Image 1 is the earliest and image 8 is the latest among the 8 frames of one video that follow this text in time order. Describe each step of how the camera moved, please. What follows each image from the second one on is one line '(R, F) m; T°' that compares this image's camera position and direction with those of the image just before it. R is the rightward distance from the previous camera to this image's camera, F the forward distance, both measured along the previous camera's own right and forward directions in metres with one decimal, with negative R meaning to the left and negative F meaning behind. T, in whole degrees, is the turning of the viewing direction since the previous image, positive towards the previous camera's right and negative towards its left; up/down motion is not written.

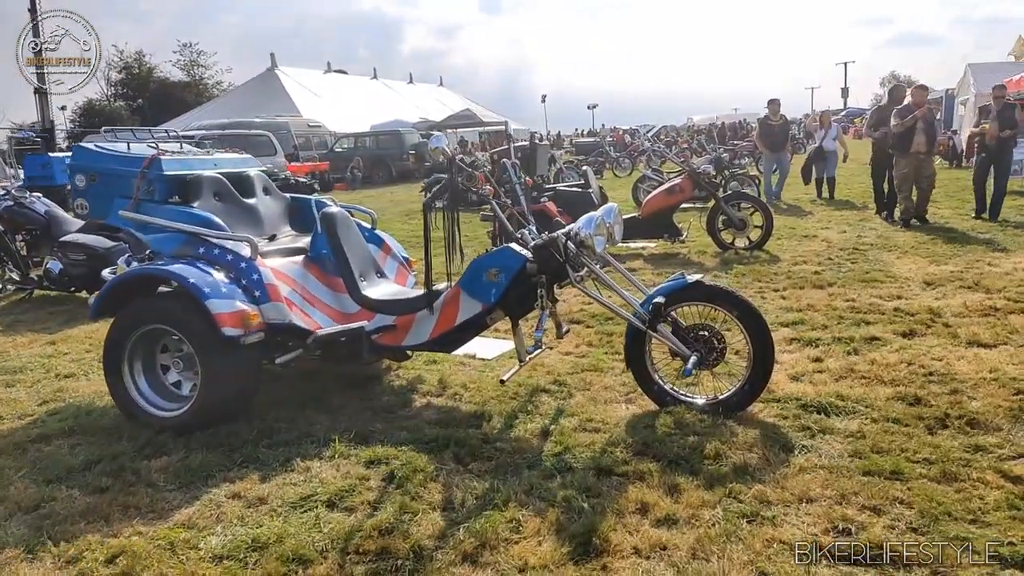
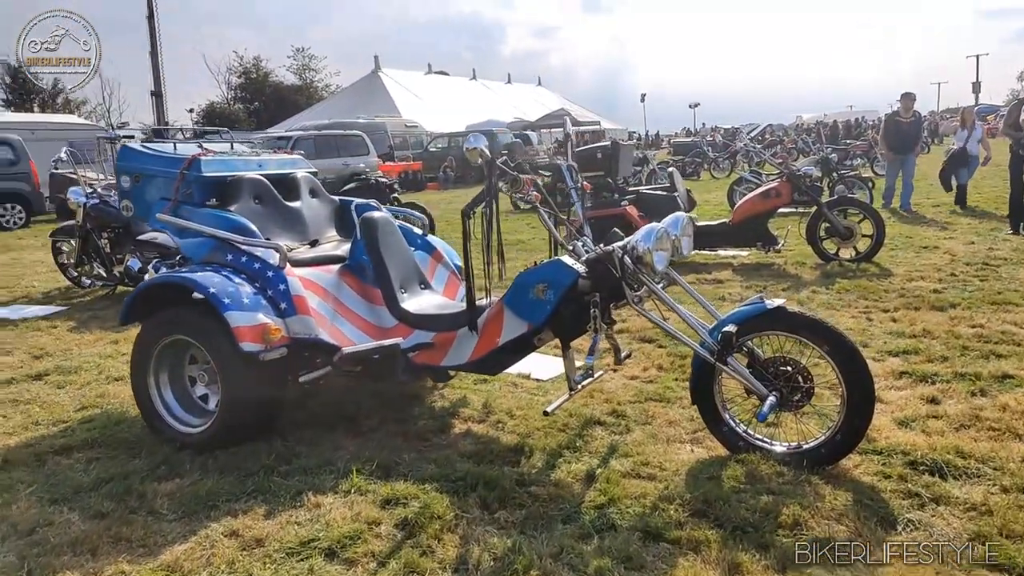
(+0.2, +0.5) m; -7°
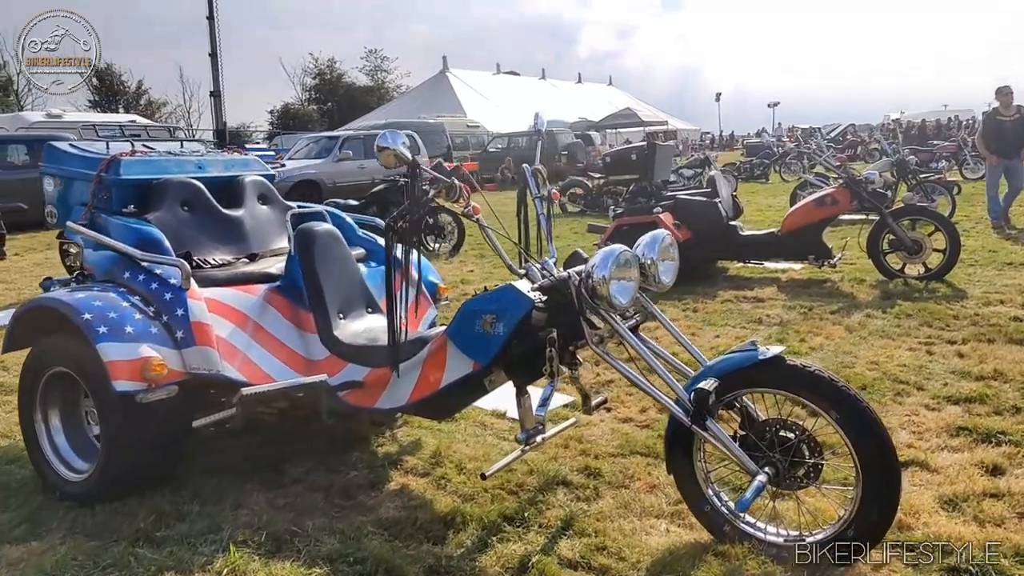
(+0.5, +0.6) m; -5°
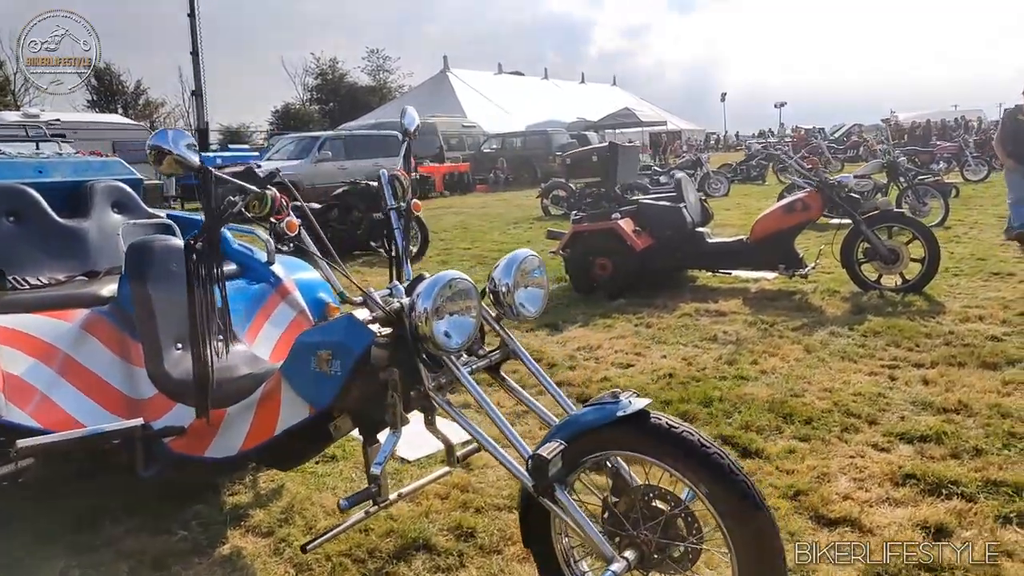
(+0.5, +0.5) m; -1°
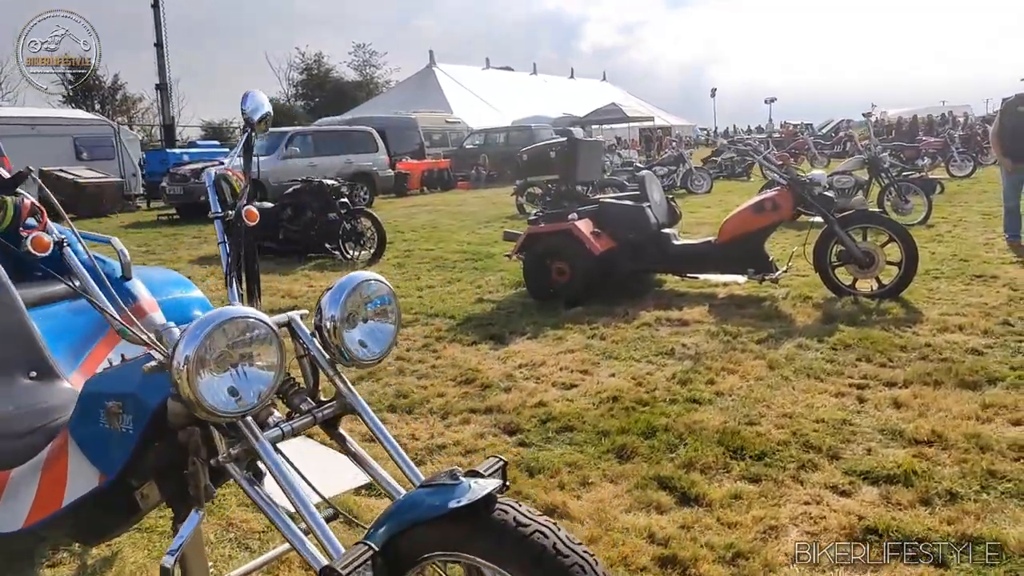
(+0.4, +0.5) m; +1°
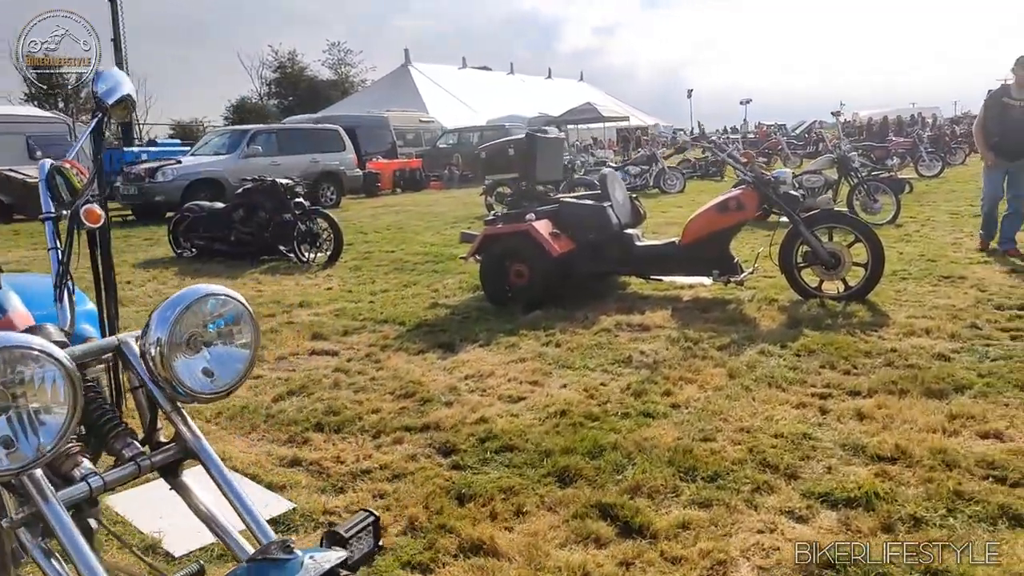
(+0.2, +0.3) m; +2°
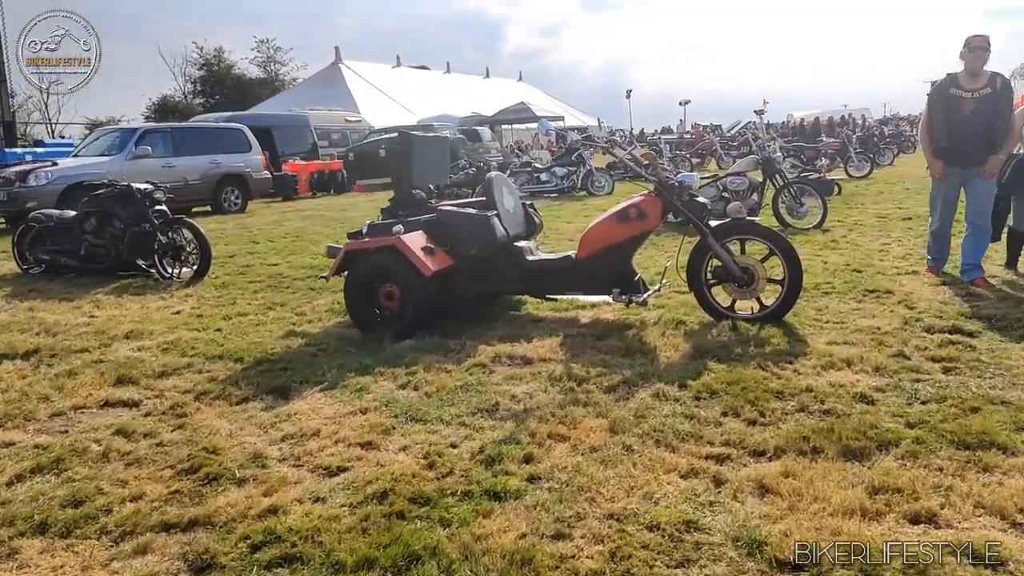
(+0.5, +0.8) m; +4°
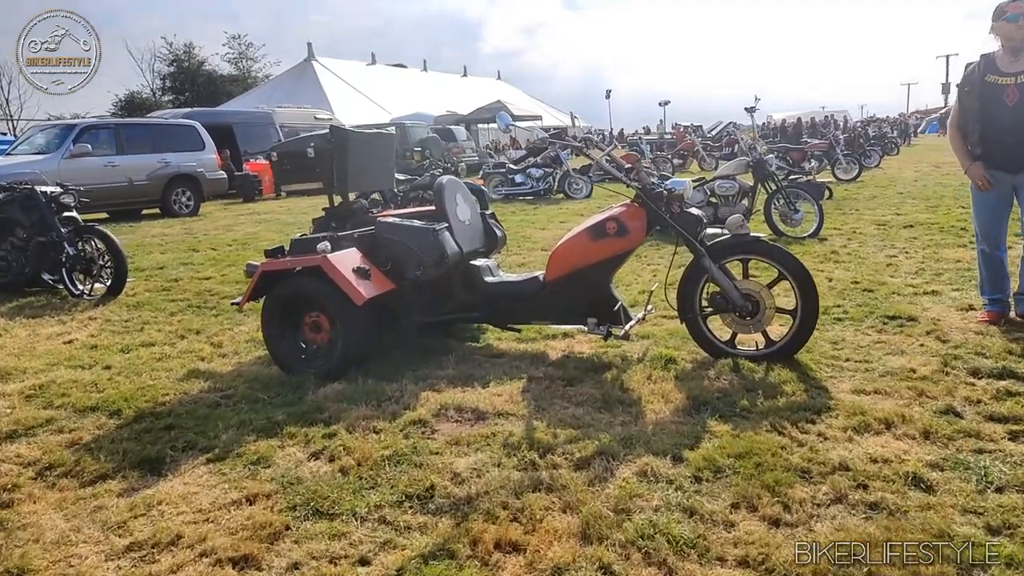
(+0.1, +0.9) m; +2°
